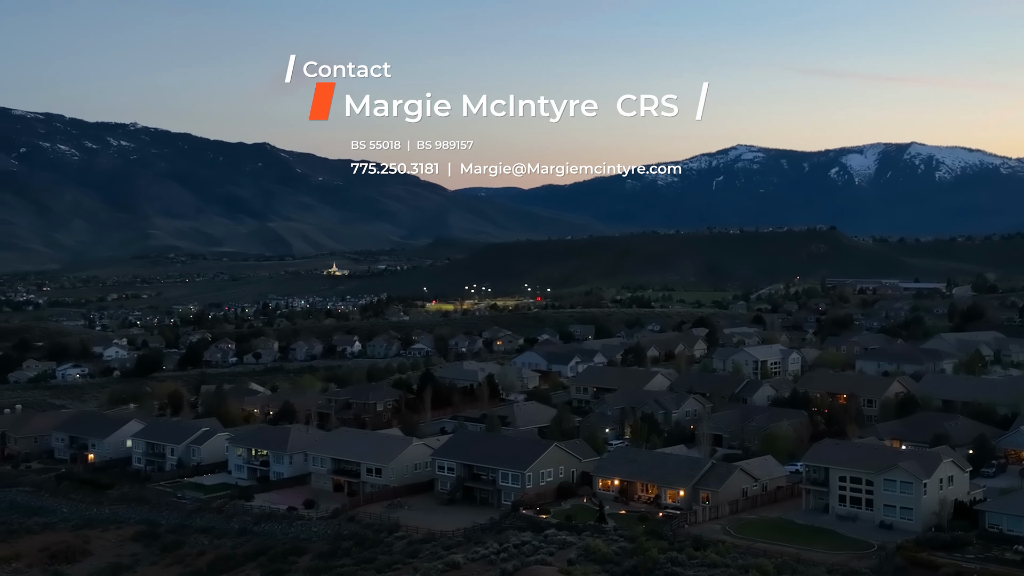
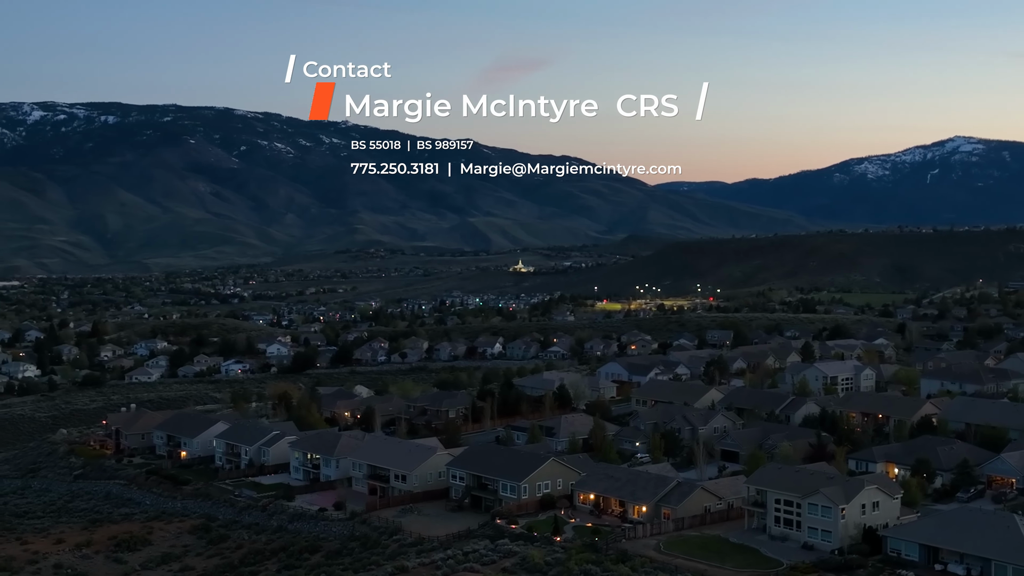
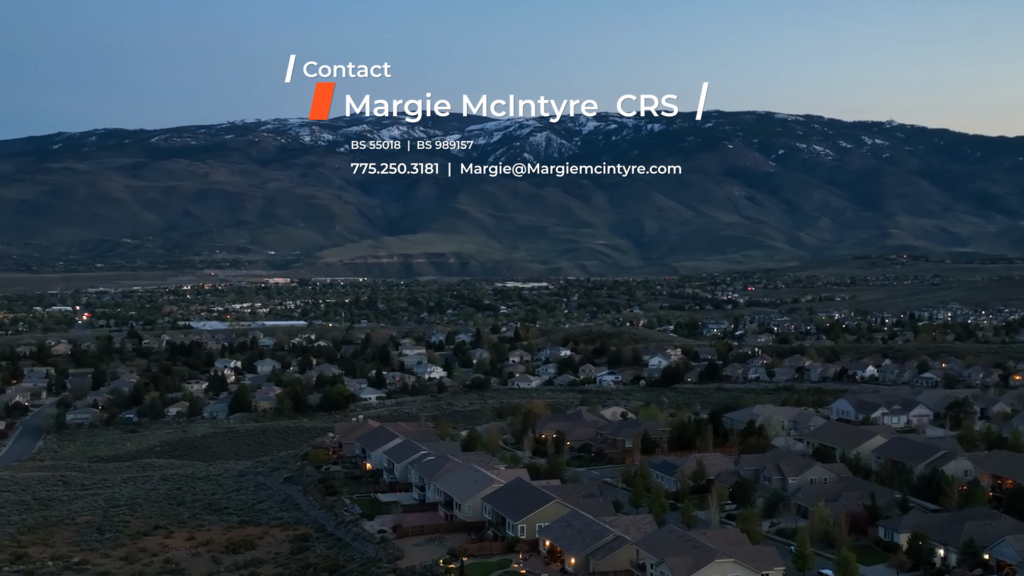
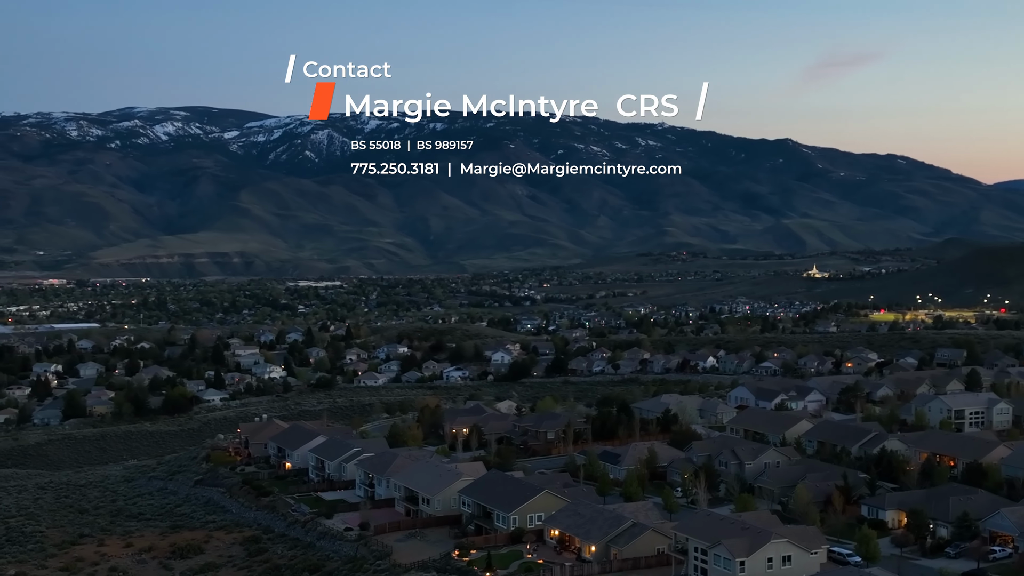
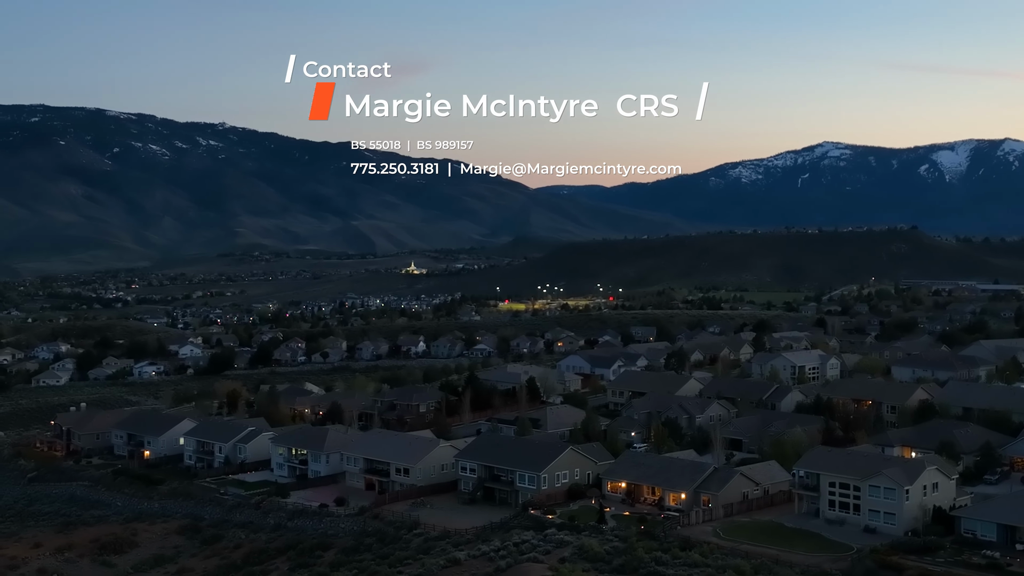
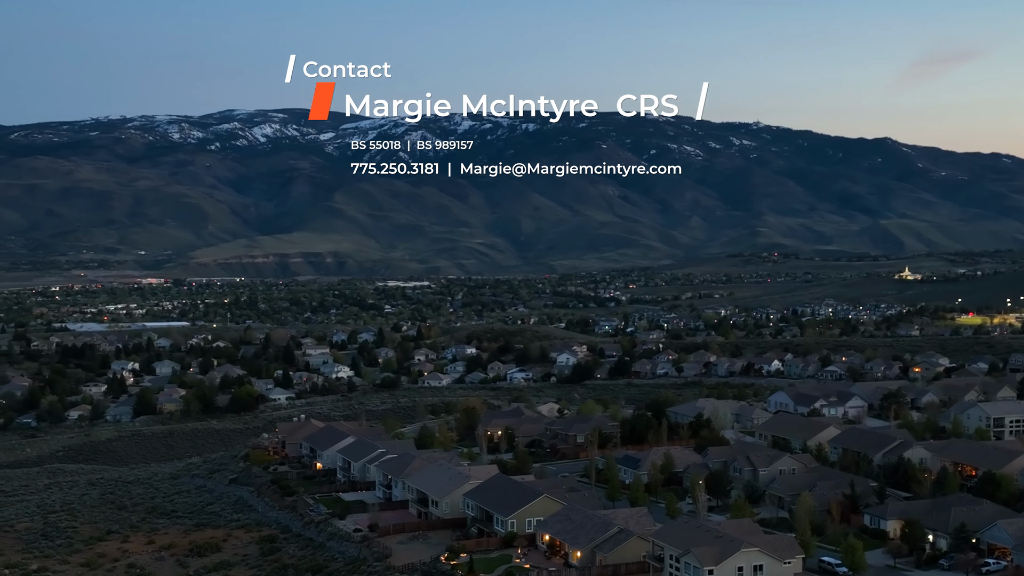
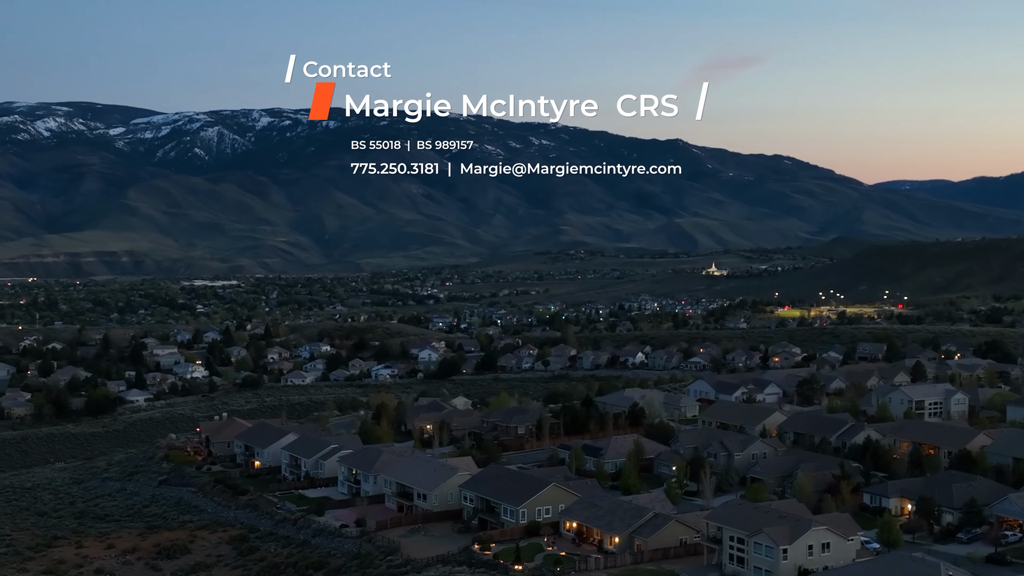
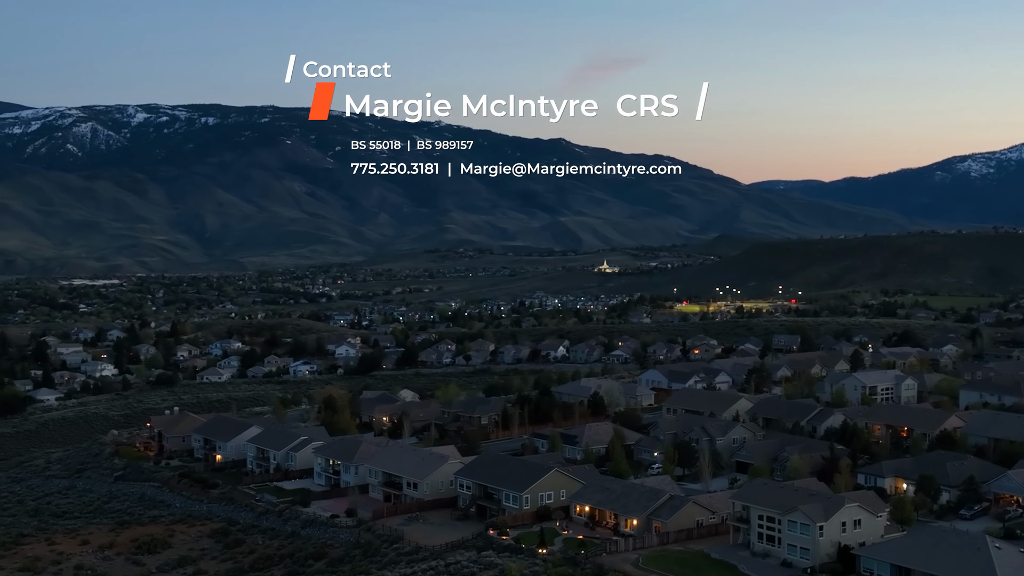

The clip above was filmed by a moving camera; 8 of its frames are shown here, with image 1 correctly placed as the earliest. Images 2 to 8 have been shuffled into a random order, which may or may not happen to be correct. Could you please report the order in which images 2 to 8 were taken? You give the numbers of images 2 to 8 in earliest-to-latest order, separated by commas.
5, 2, 8, 7, 4, 6, 3
